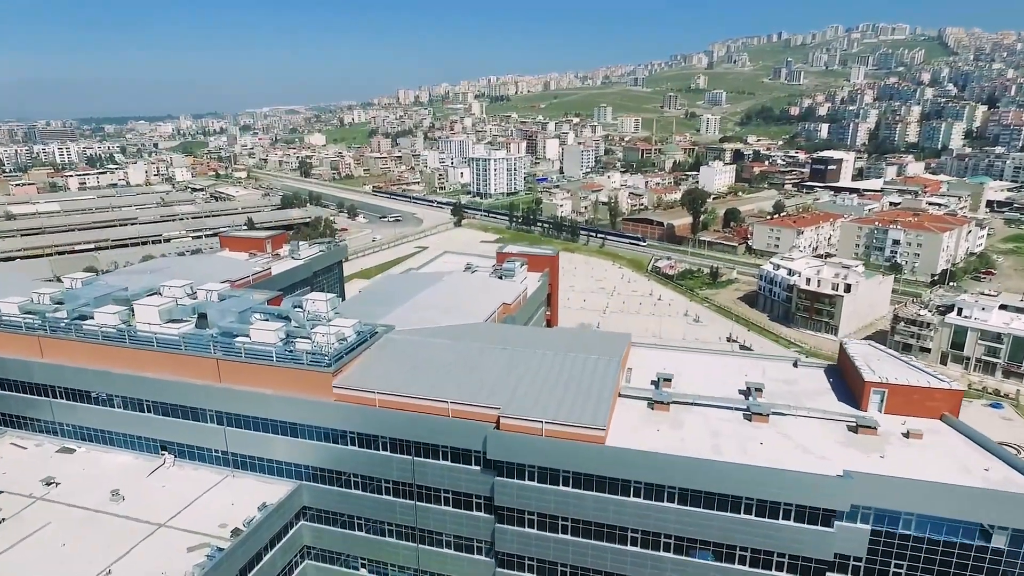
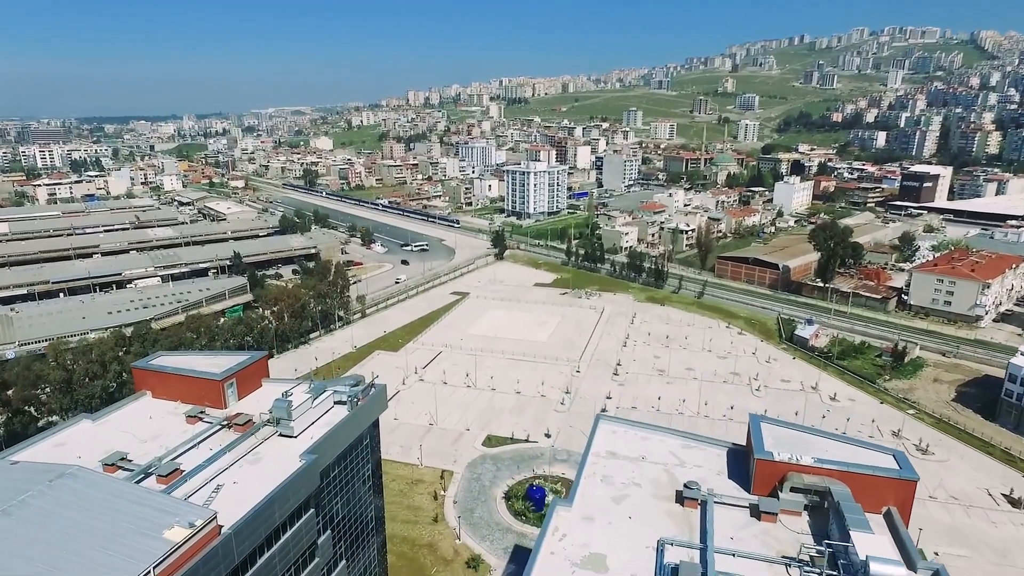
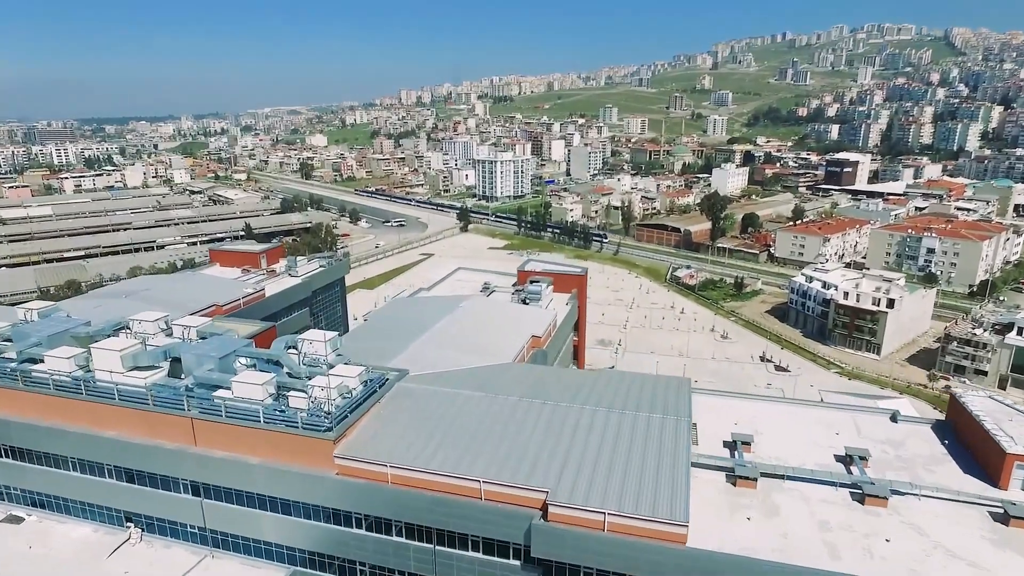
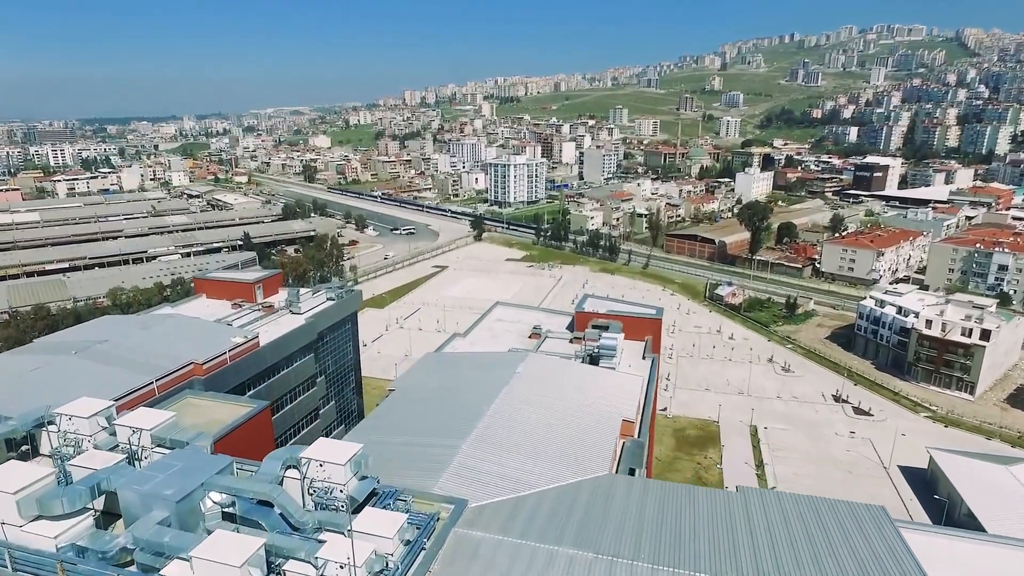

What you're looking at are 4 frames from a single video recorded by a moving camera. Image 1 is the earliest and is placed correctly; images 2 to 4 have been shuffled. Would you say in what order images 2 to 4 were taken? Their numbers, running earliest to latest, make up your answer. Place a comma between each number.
3, 4, 2
